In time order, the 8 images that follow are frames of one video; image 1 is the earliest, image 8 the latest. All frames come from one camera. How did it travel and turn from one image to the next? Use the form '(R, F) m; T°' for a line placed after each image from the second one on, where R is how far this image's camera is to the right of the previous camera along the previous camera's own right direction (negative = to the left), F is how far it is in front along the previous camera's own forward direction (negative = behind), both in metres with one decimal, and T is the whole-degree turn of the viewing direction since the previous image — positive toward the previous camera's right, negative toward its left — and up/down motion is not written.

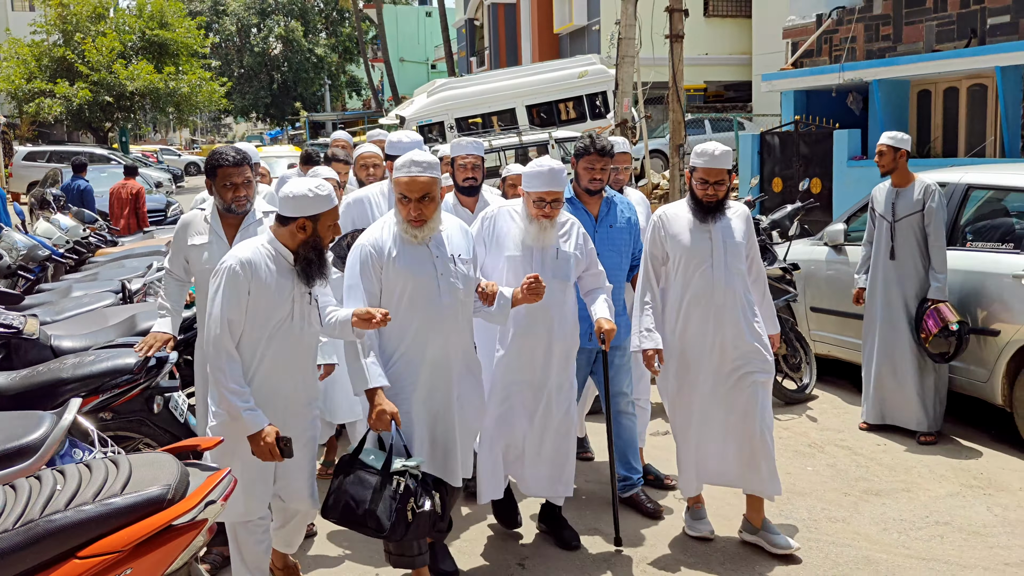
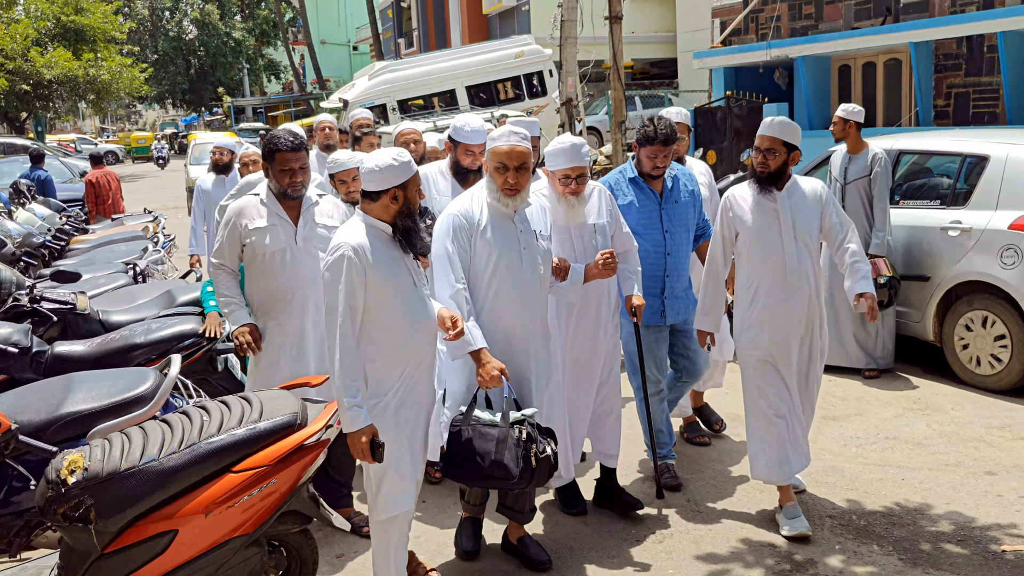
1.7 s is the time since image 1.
(-0.5, -0.6) m; +5°
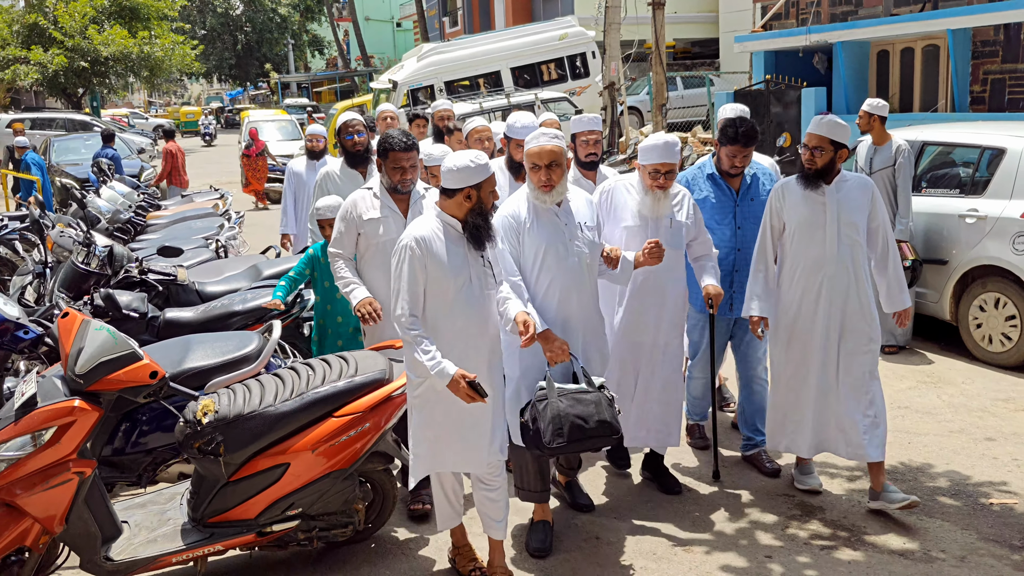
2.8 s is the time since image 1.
(-0.1, -0.6) m; -2°
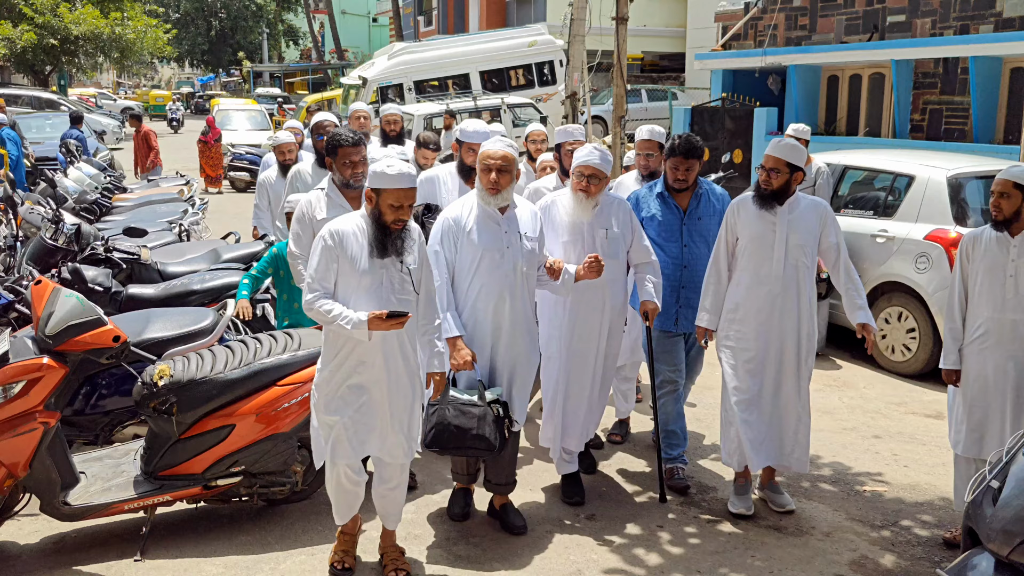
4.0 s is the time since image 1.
(+0.2, -0.5) m; +2°
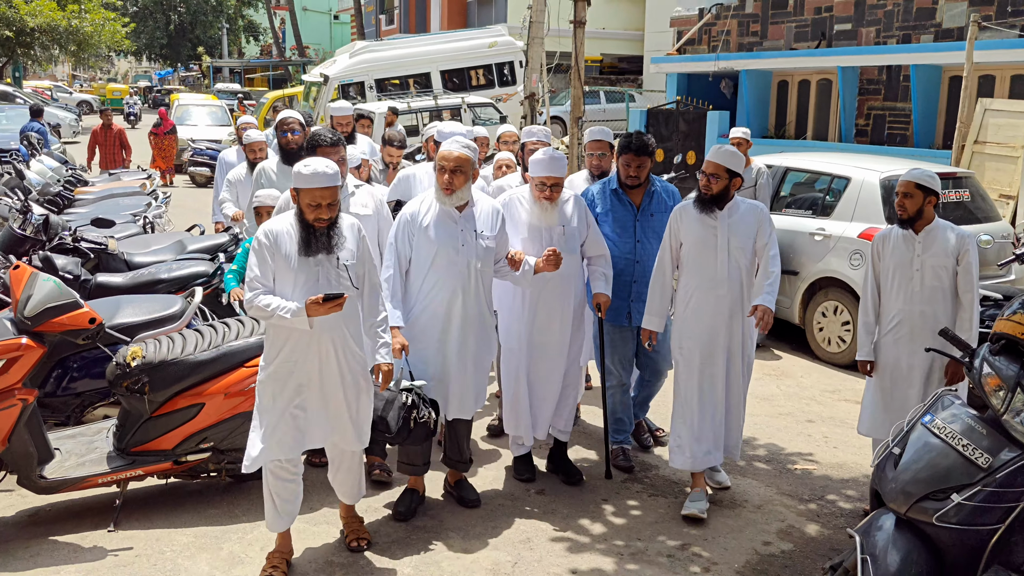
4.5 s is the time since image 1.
(0.0, -0.3) m; +2°
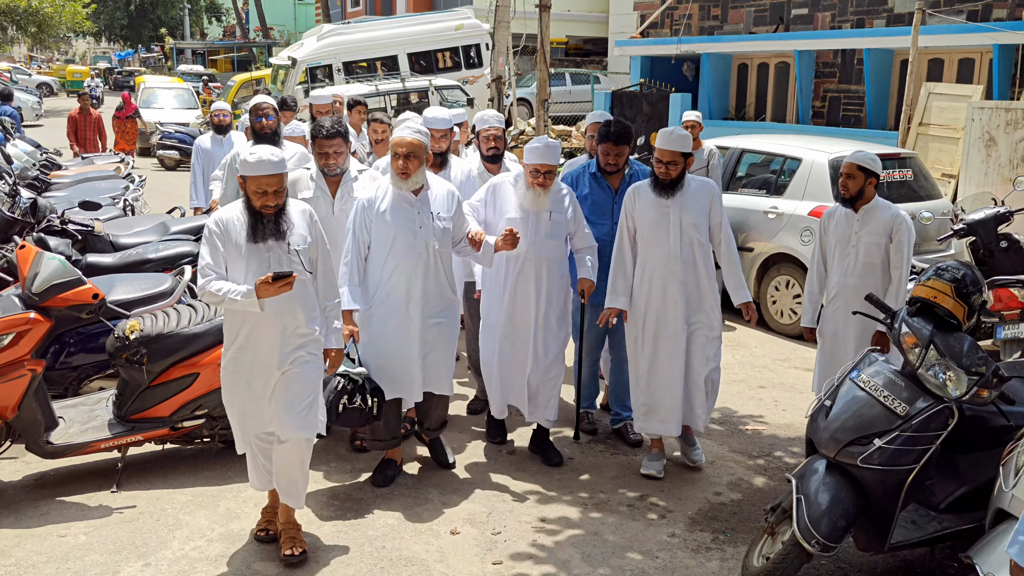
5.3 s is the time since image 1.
(0.0, -0.4) m; +2°
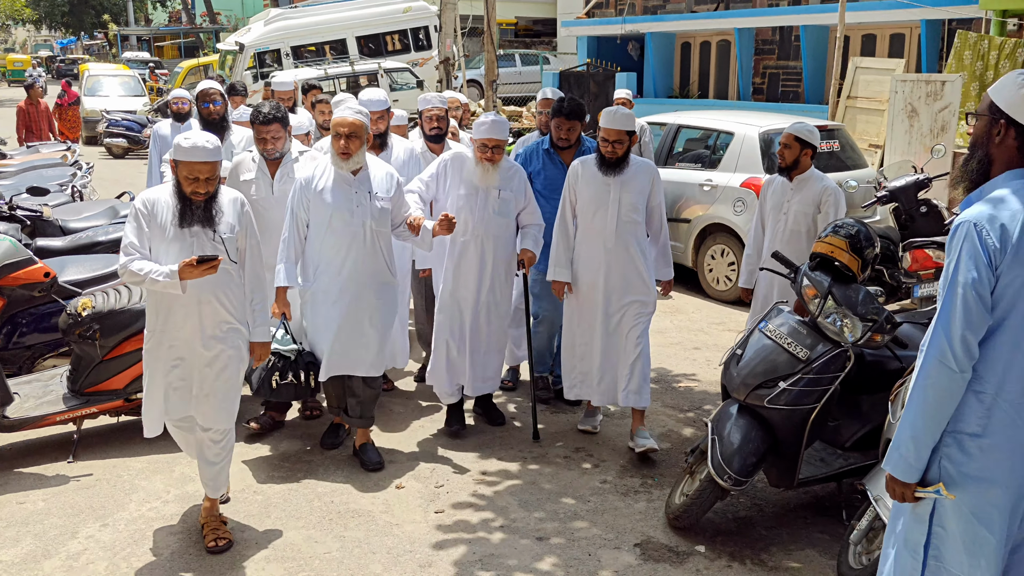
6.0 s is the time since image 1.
(+0.1, -0.3) m; +2°
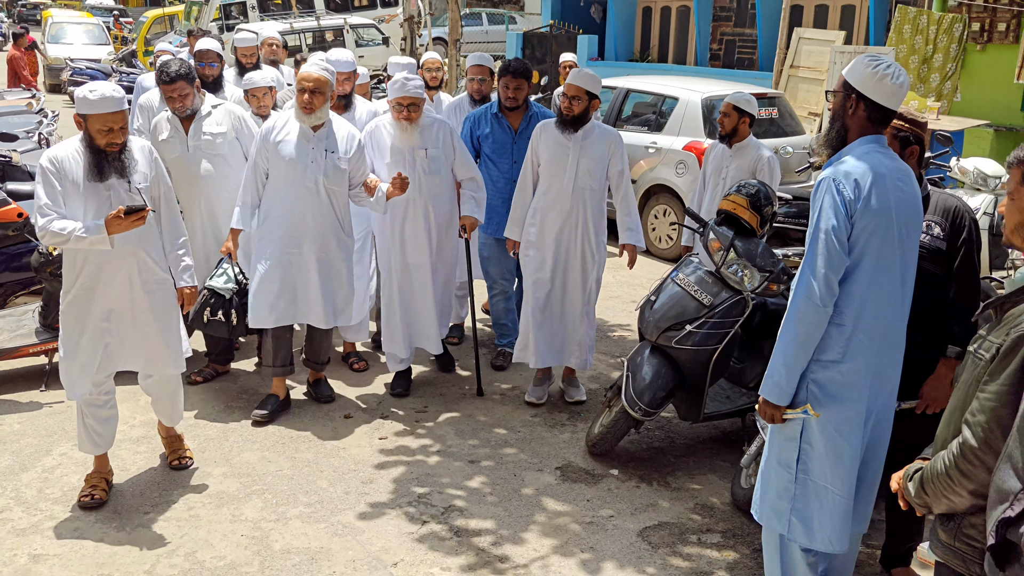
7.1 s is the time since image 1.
(+0.1, -0.4) m; +2°
